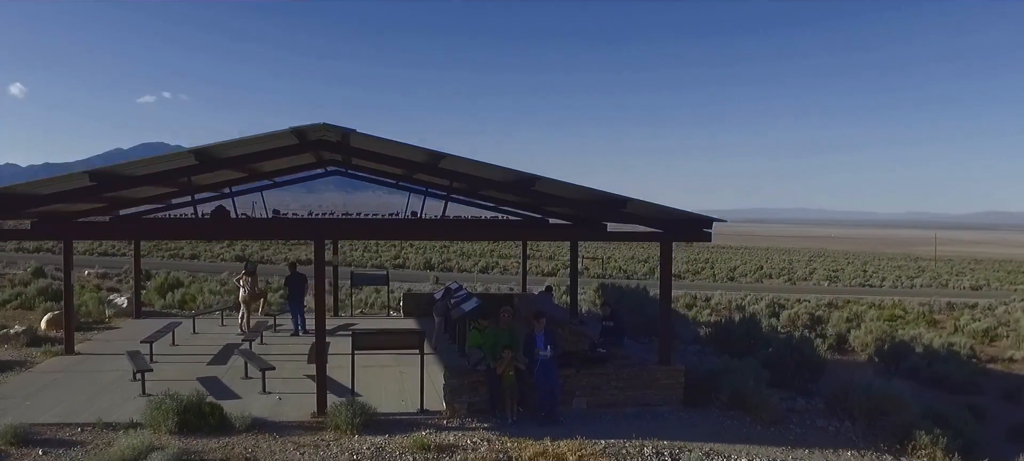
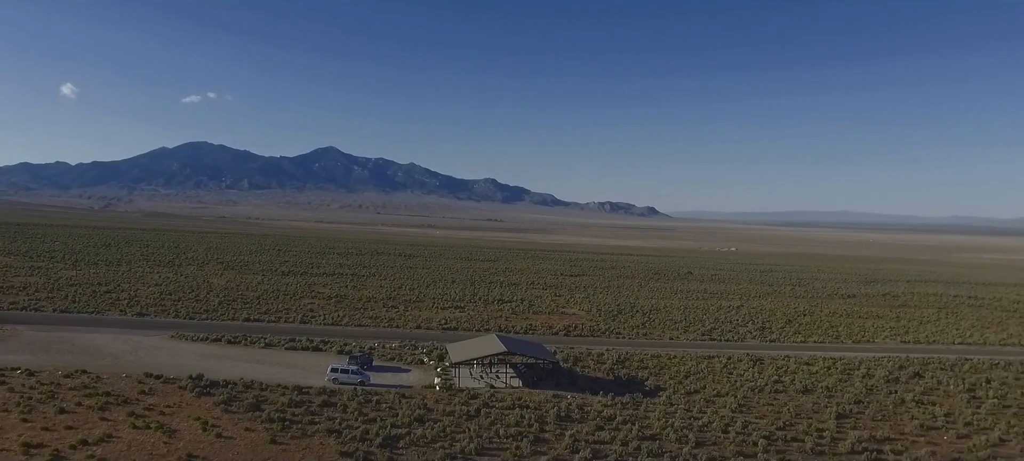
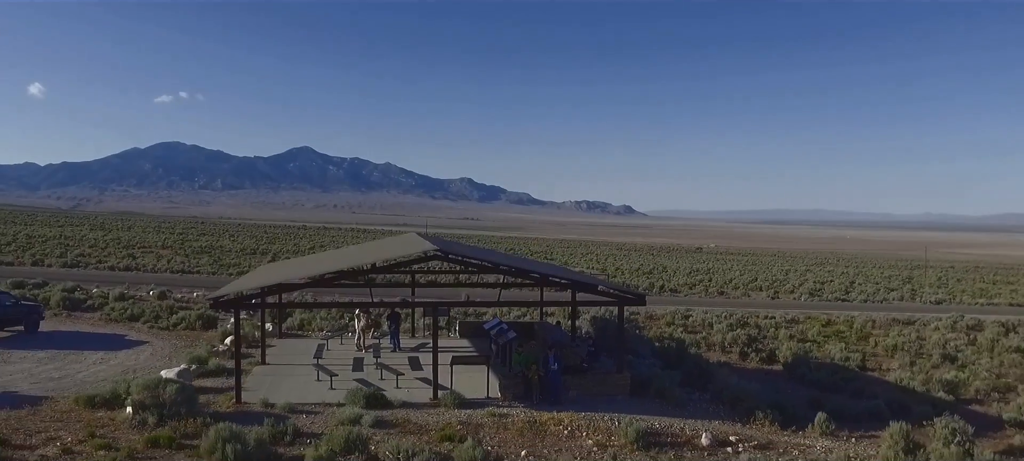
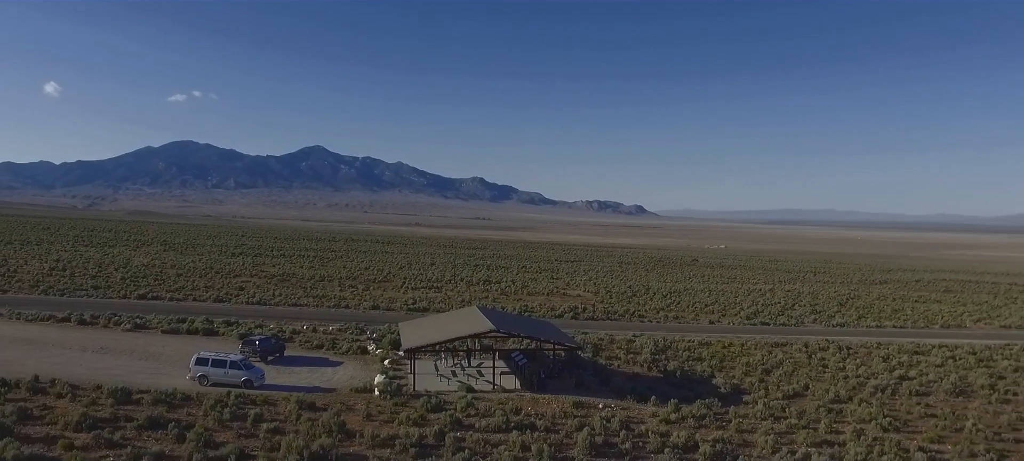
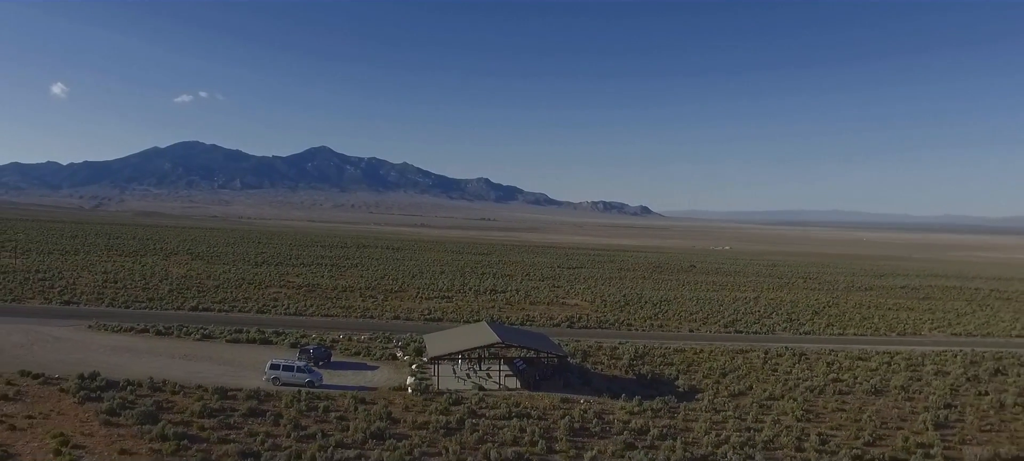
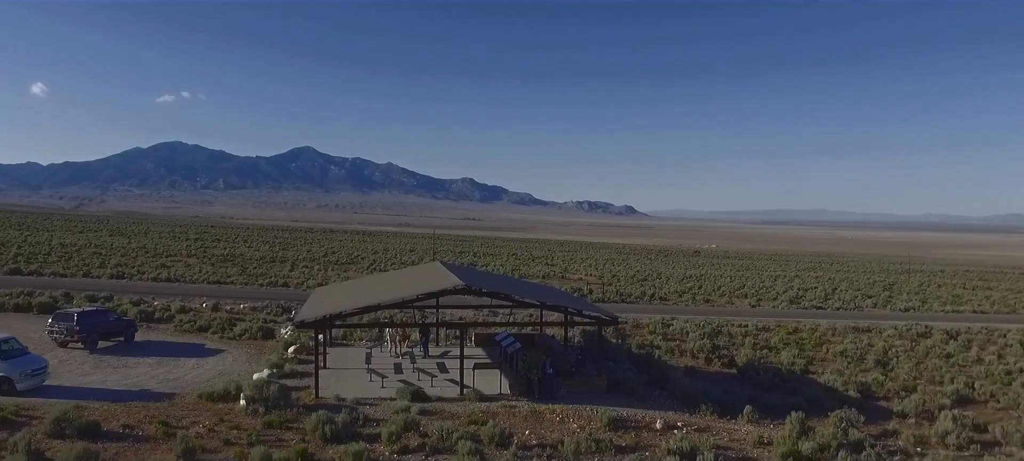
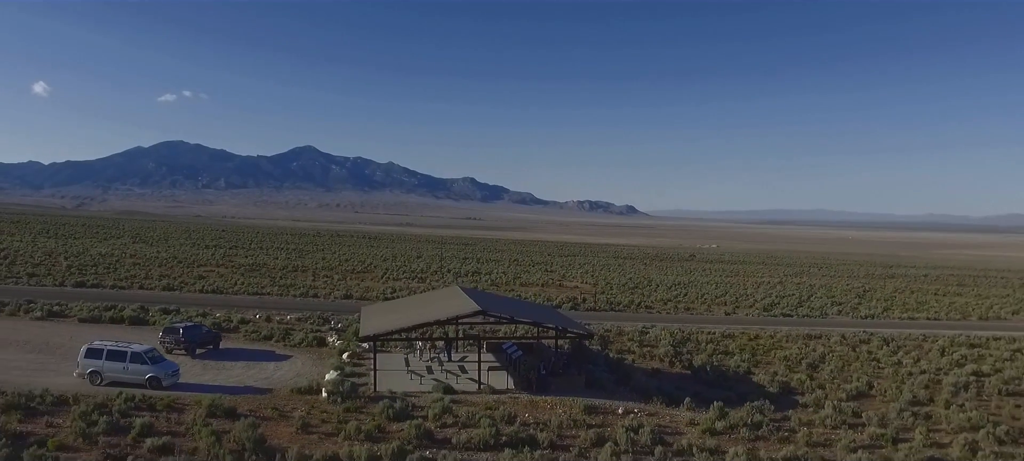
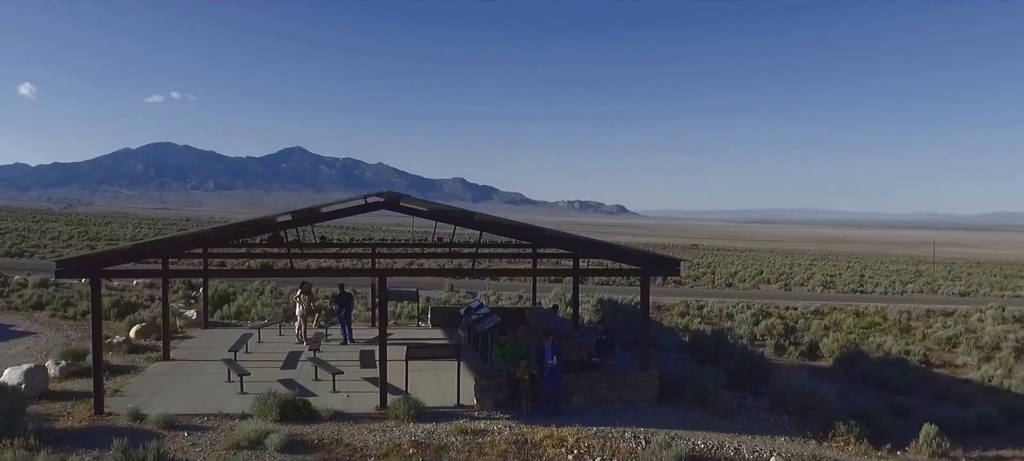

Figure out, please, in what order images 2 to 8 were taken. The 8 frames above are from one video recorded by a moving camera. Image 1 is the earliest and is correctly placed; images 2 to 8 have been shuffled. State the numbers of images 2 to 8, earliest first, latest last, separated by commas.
8, 3, 6, 7, 4, 5, 2
